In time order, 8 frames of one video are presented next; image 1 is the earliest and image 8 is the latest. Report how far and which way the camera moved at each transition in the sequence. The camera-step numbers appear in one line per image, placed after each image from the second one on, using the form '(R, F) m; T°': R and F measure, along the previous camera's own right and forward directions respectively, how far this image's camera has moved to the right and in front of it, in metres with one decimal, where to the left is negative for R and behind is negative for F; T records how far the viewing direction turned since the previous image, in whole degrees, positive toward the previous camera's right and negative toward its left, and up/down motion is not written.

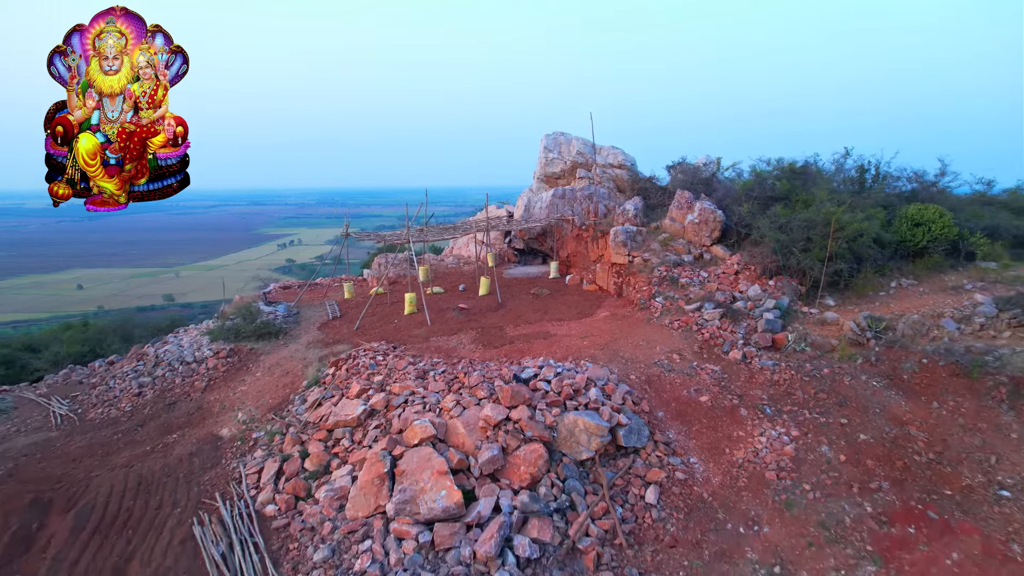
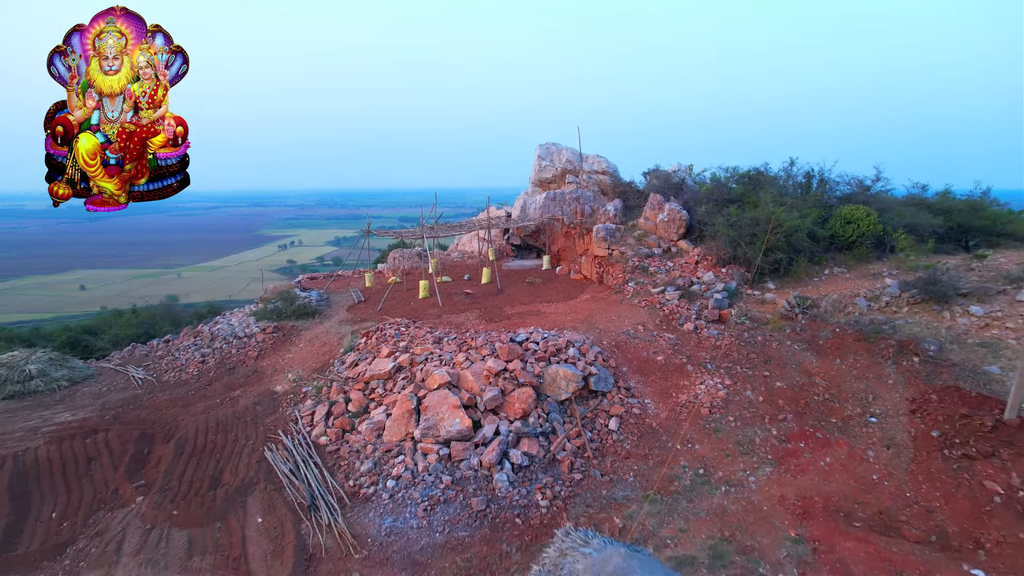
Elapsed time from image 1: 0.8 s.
(0.0, -1.3) m; 0°
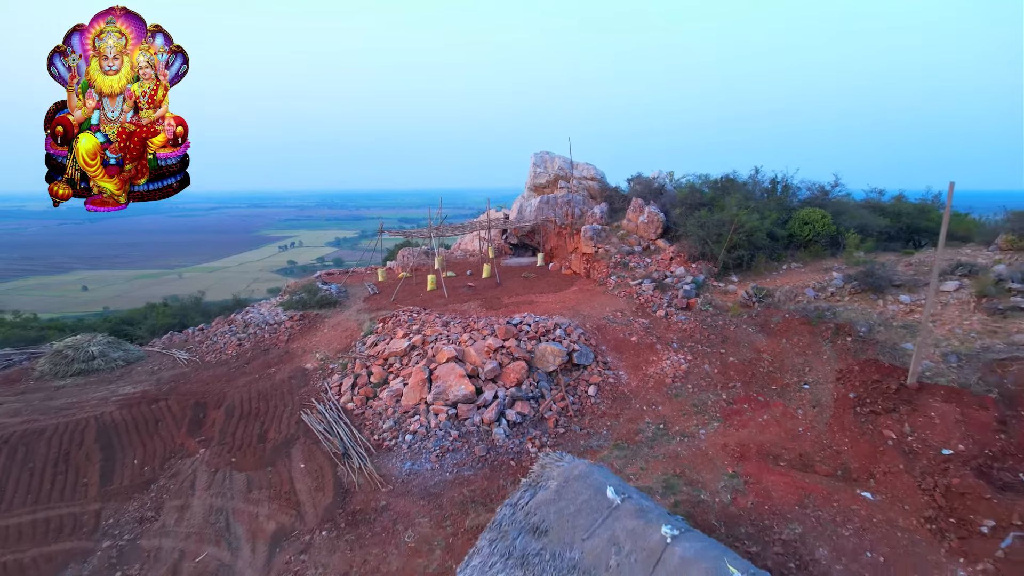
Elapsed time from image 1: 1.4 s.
(0.0, -1.1) m; 0°
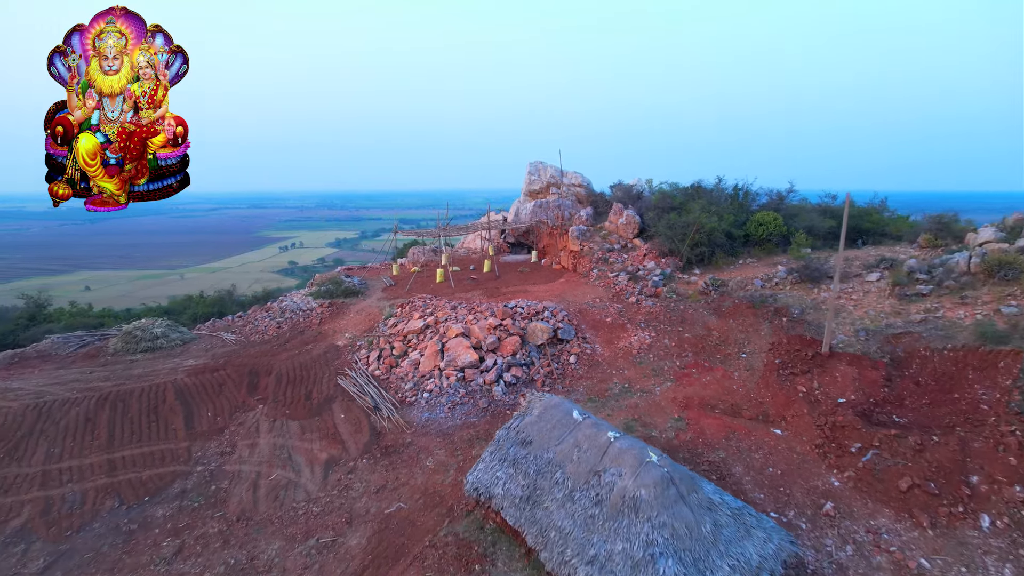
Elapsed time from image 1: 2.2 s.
(0.0, -1.5) m; 0°
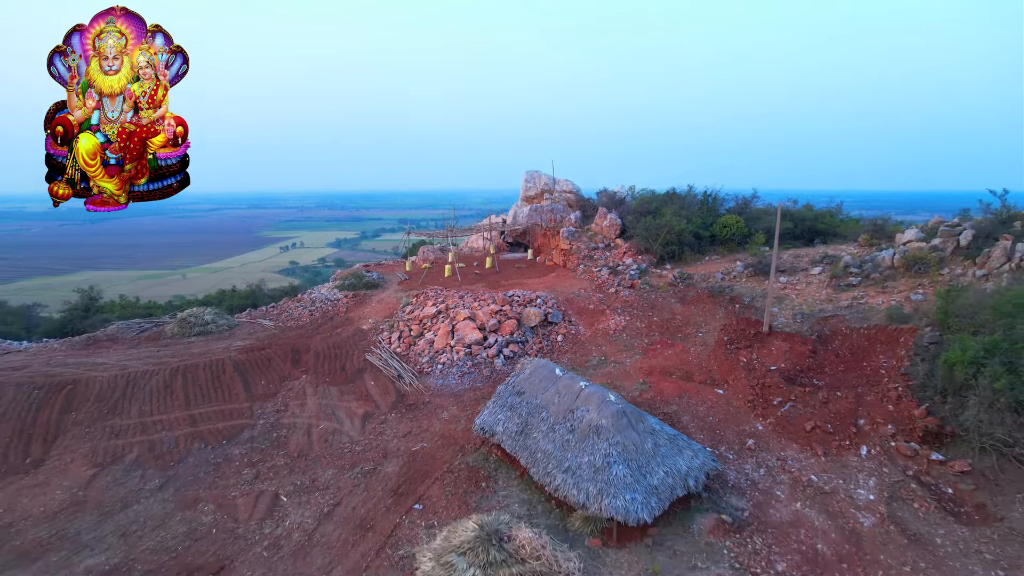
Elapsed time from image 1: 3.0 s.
(0.0, -1.7) m; 0°
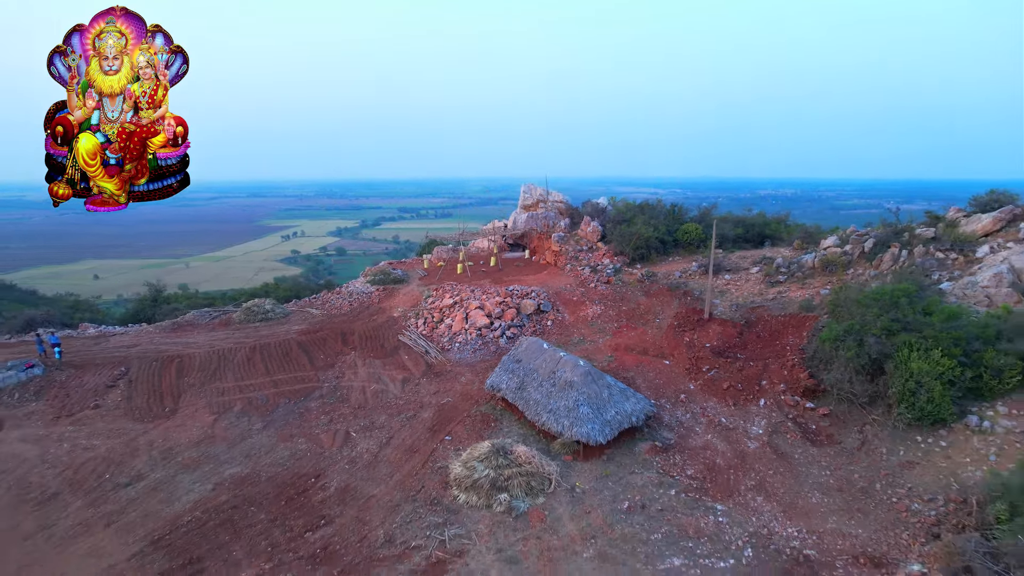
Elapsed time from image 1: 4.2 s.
(0.0, -2.7) m; 0°
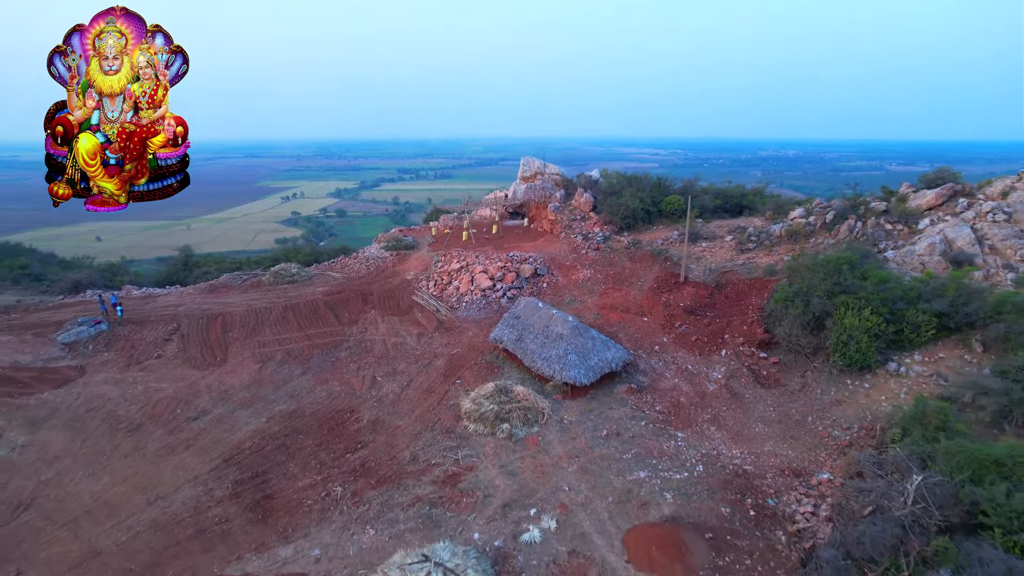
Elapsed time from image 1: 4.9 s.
(0.0, -1.6) m; 0°
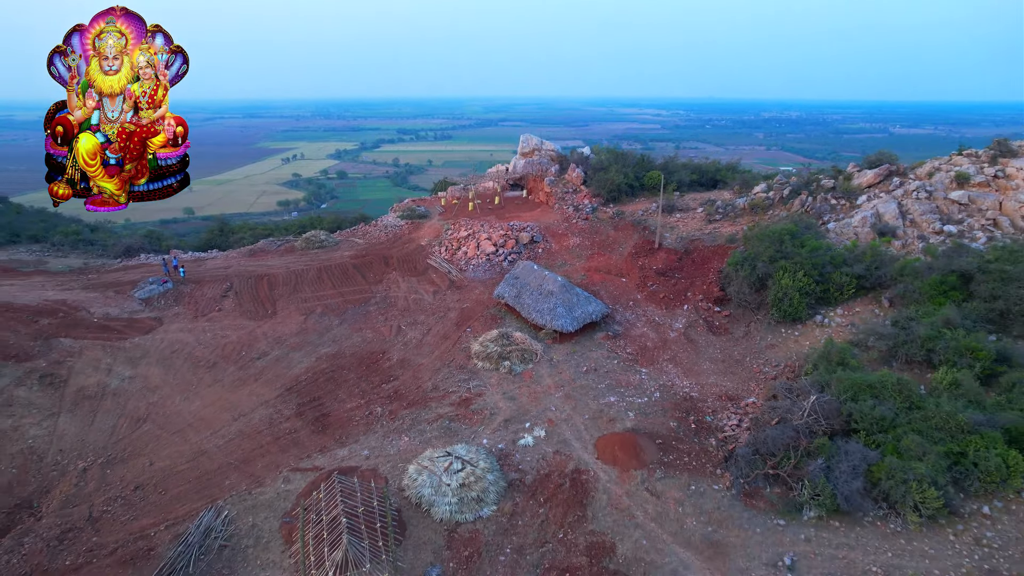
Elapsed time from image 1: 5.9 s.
(0.0, -2.4) m; 0°
